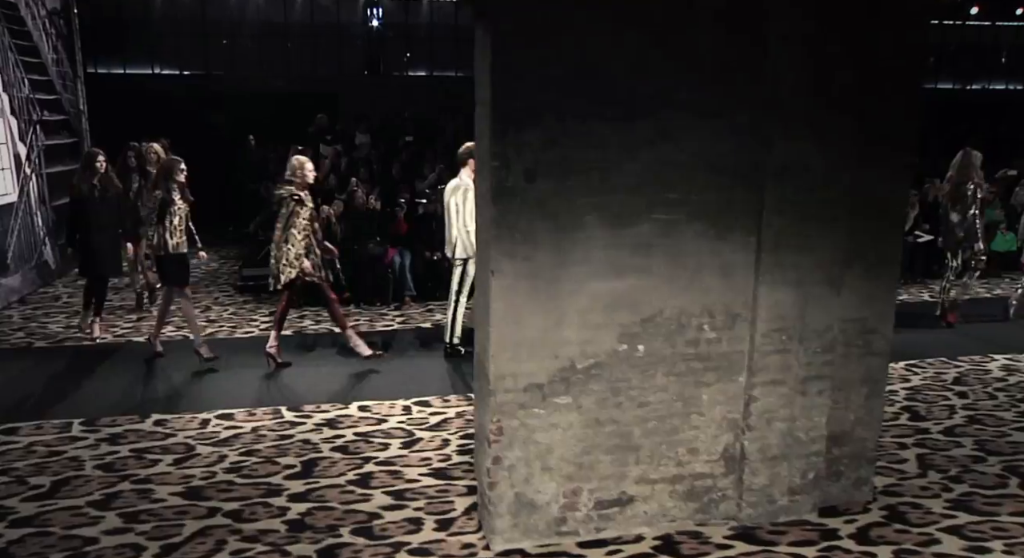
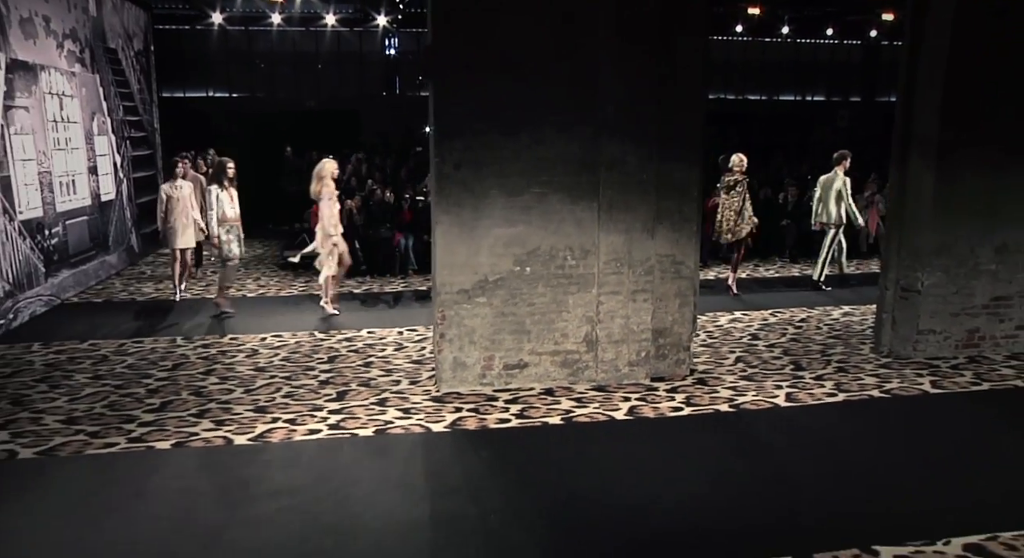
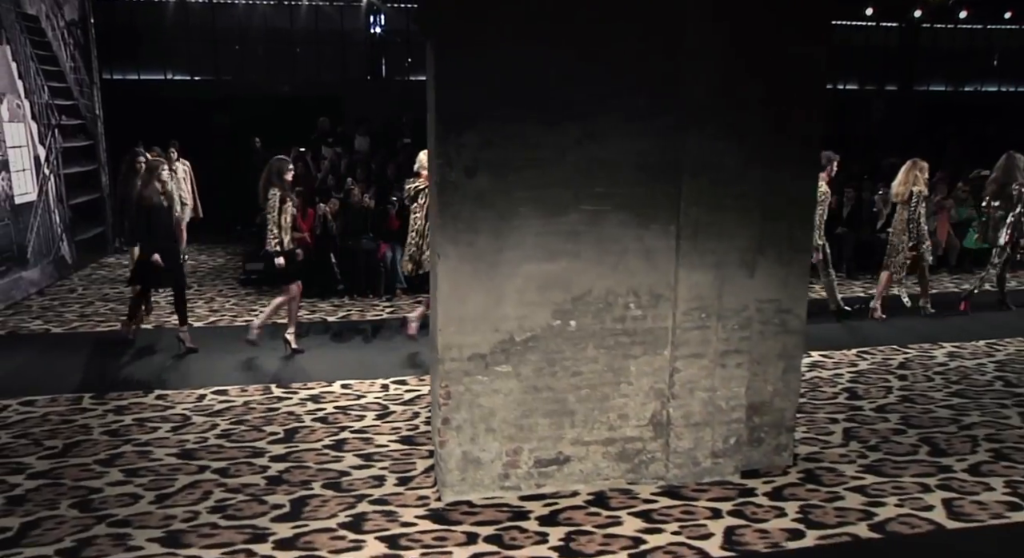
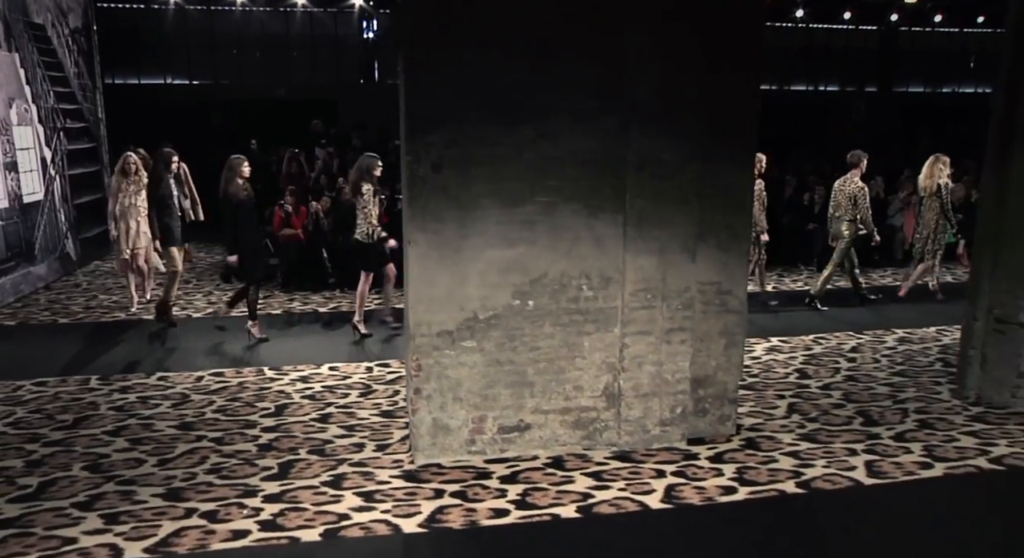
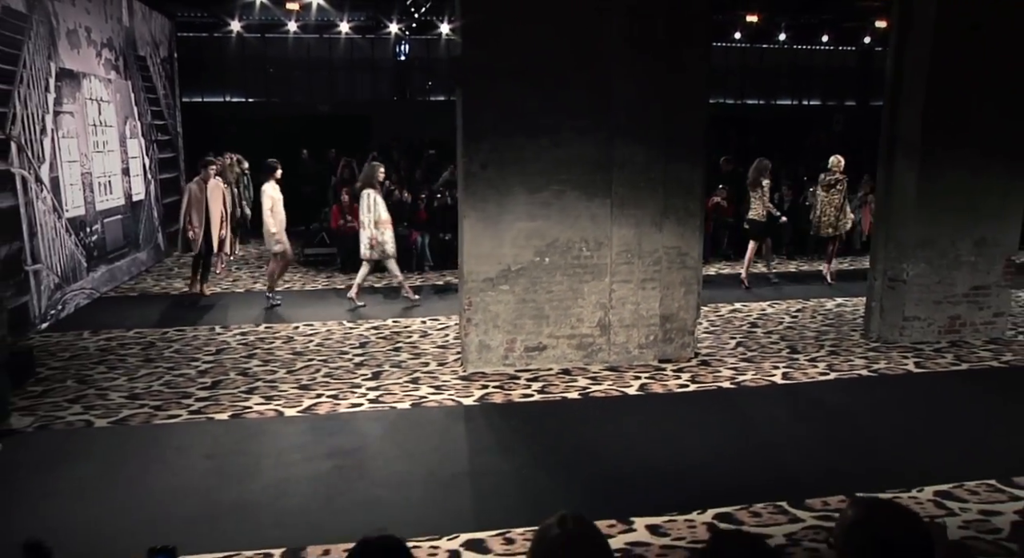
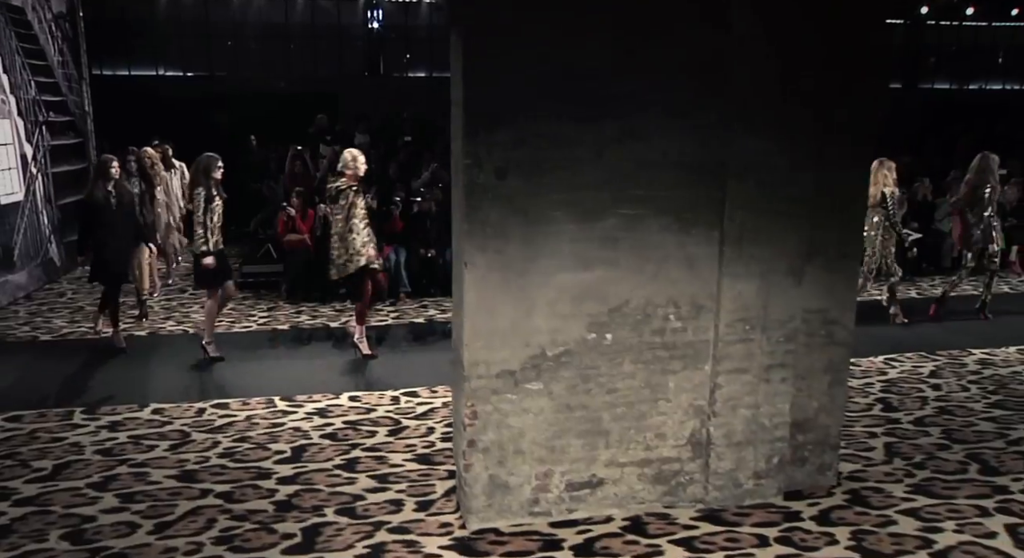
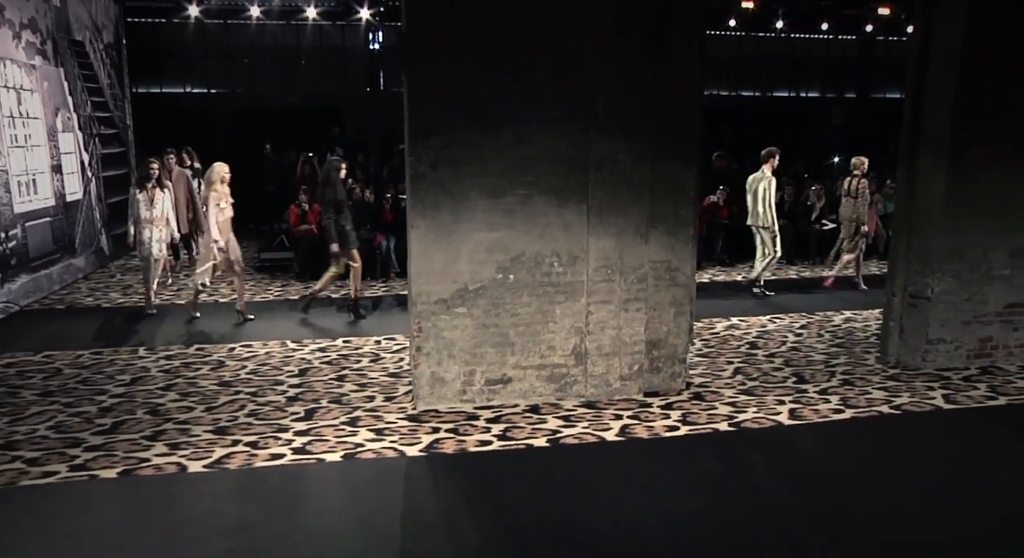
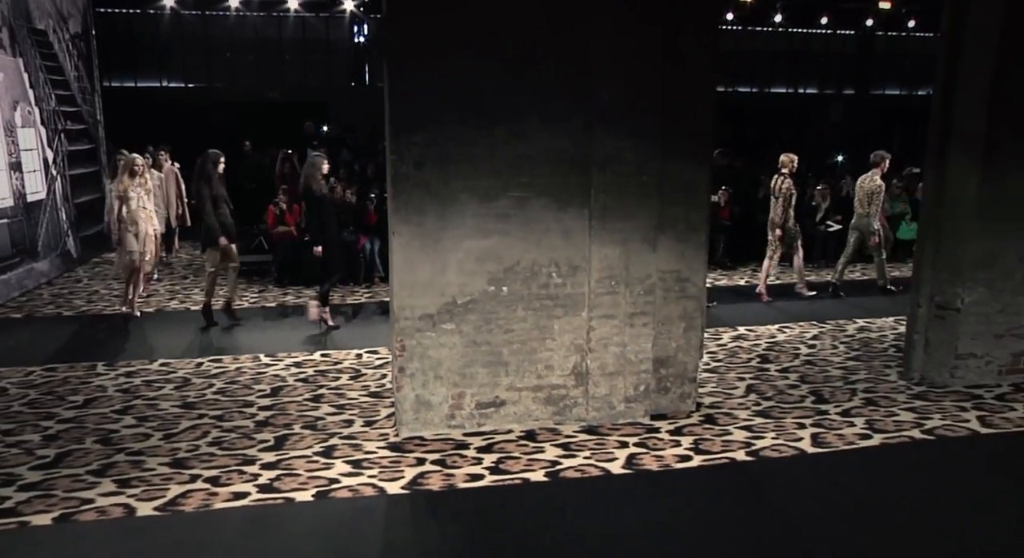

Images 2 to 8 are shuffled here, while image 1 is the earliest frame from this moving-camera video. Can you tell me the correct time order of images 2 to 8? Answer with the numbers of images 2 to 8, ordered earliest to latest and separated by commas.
6, 3, 4, 8, 7, 2, 5
